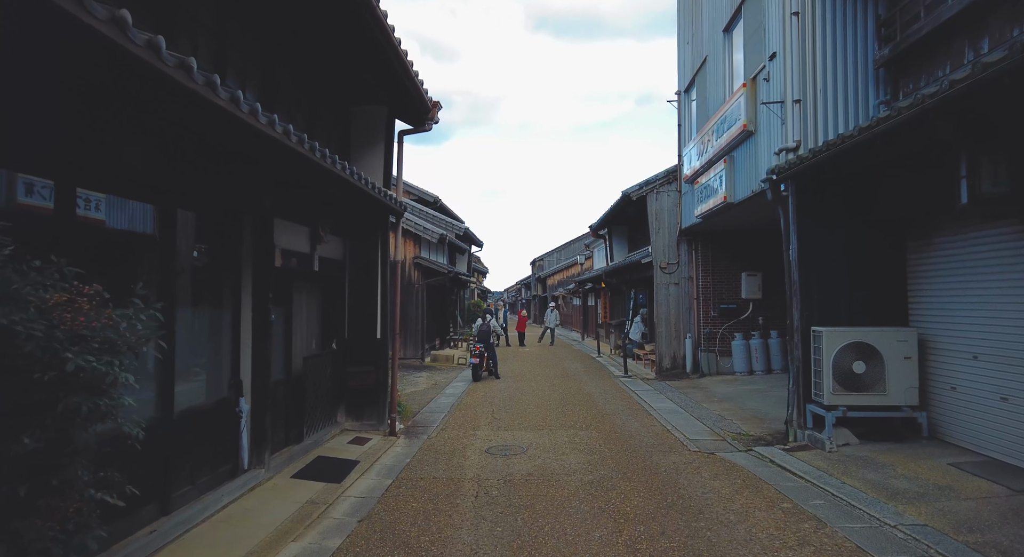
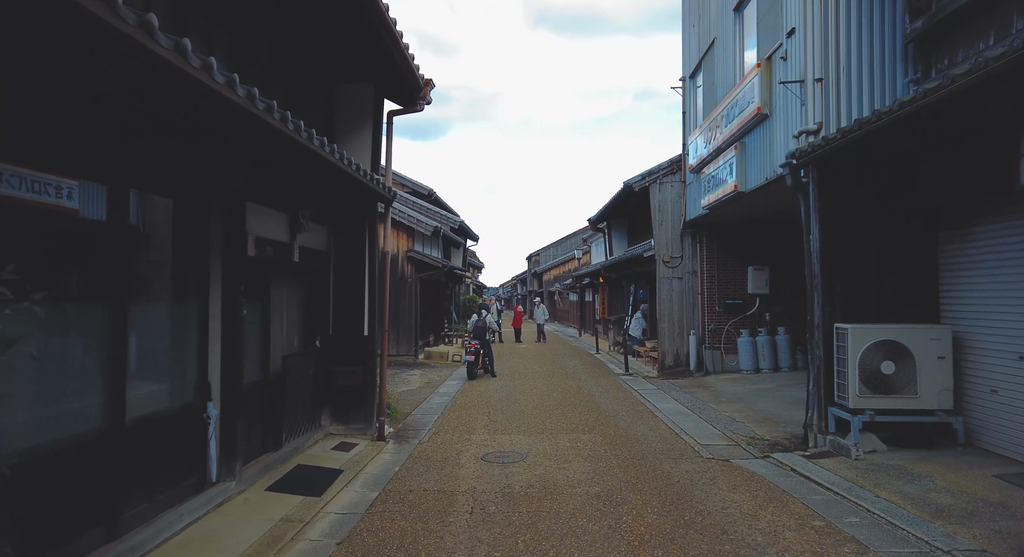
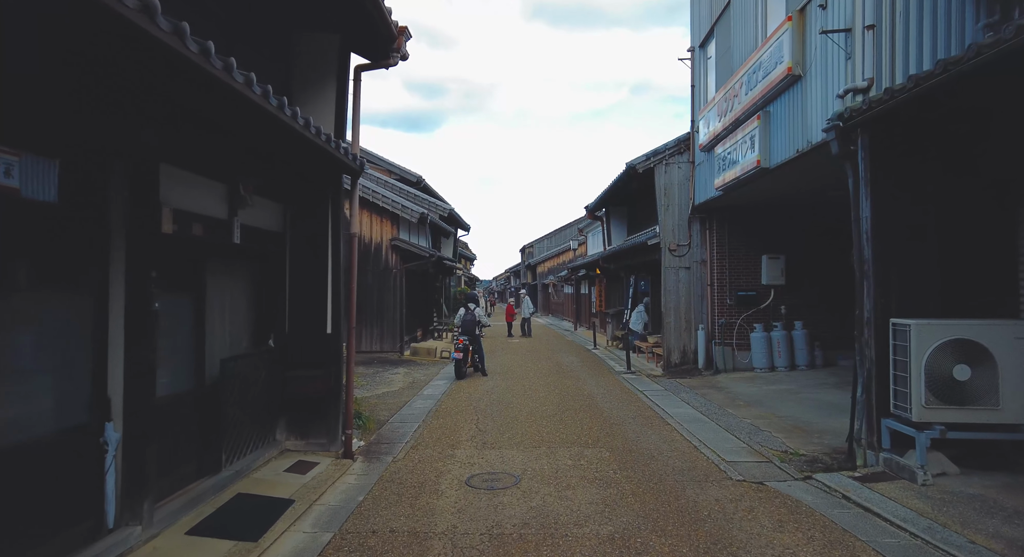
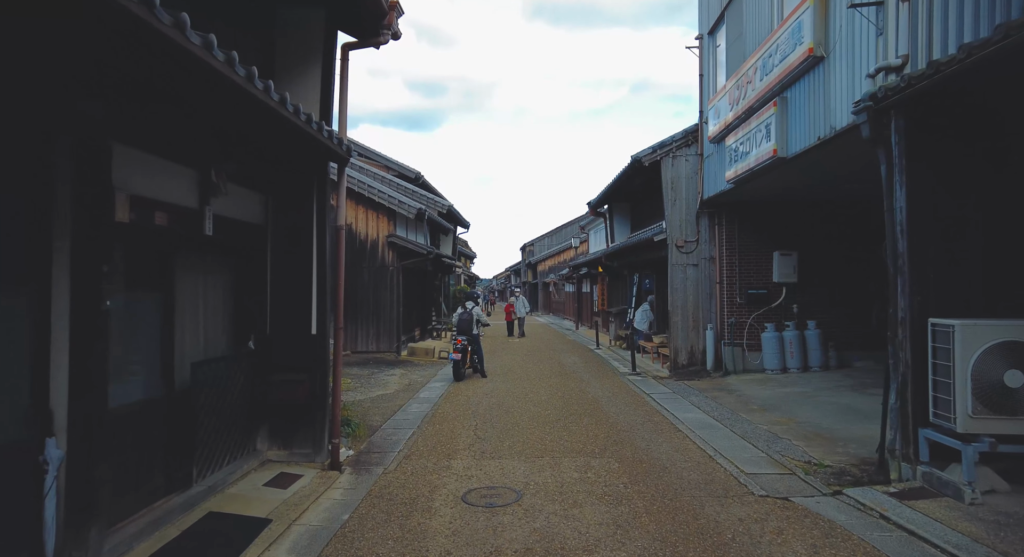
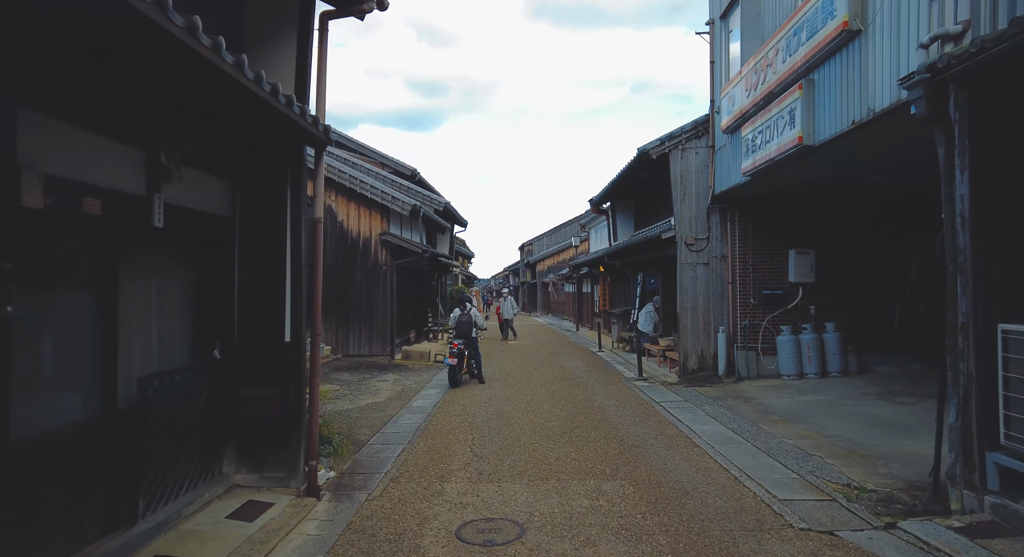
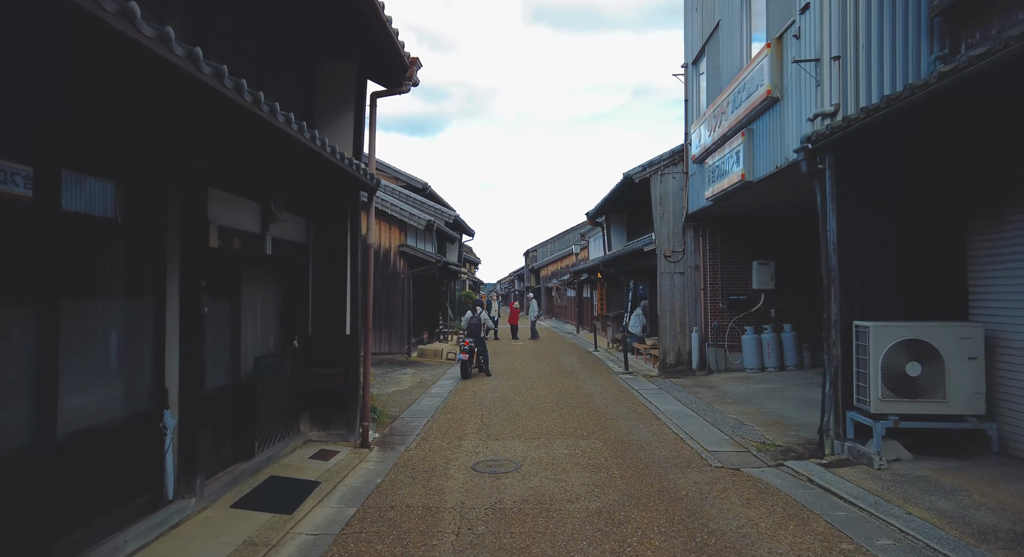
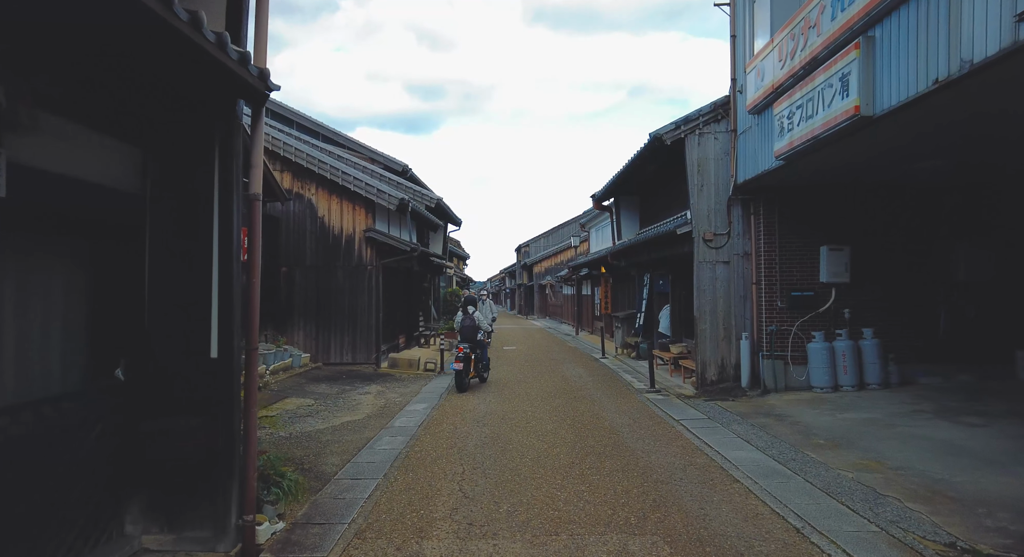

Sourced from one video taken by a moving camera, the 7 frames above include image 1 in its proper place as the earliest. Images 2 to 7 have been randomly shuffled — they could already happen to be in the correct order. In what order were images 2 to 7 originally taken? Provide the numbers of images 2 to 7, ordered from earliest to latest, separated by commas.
2, 6, 3, 4, 5, 7
